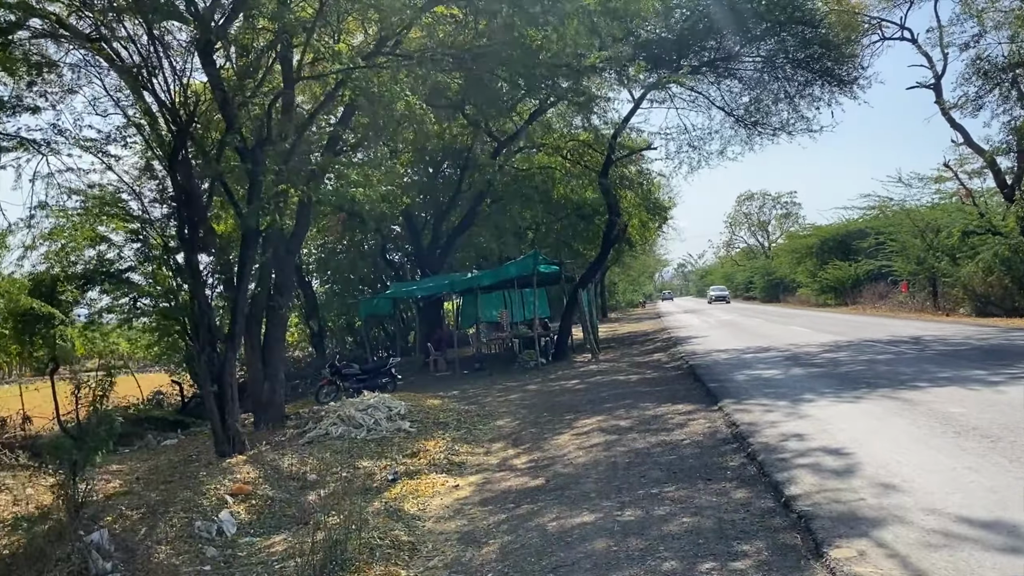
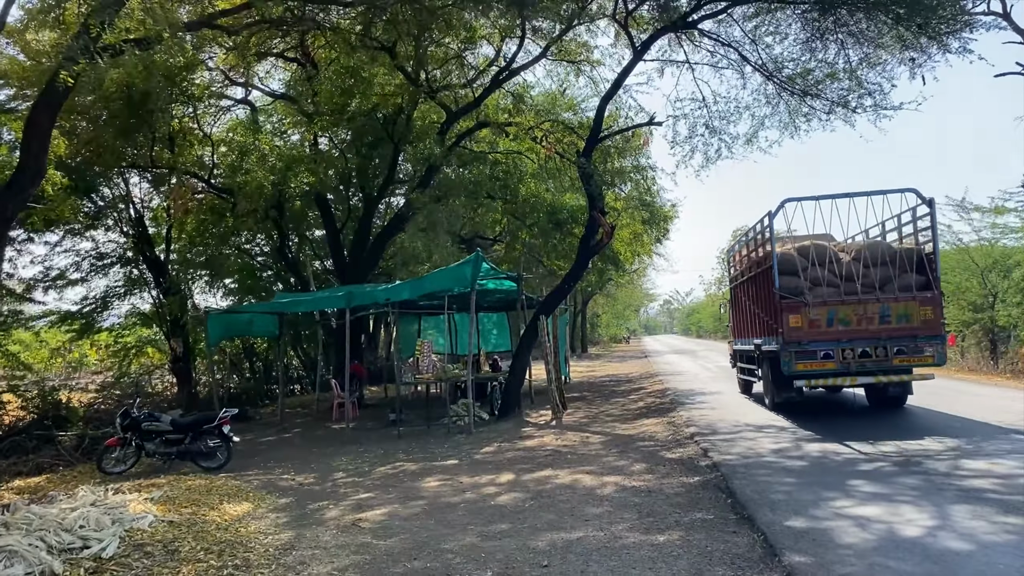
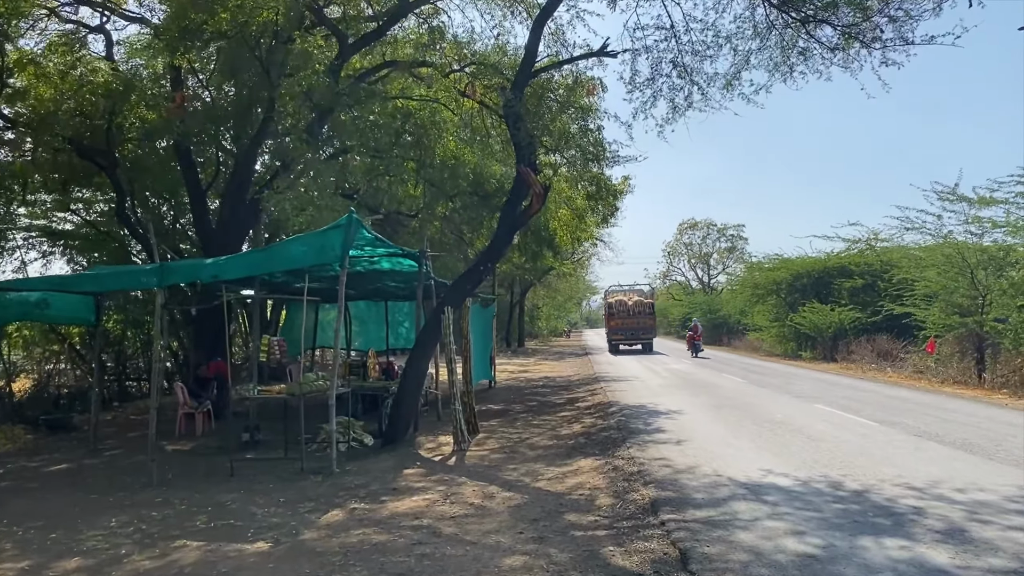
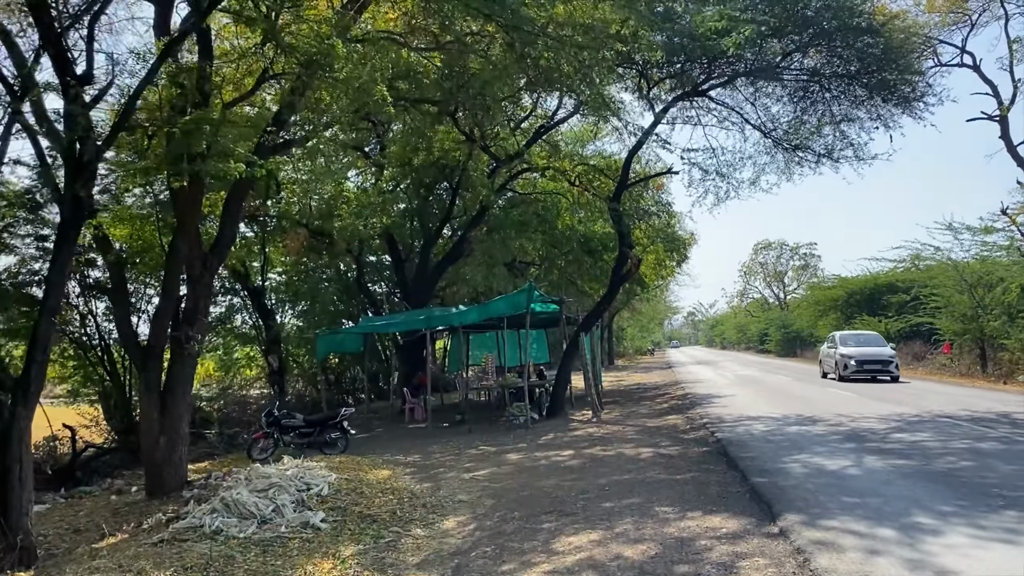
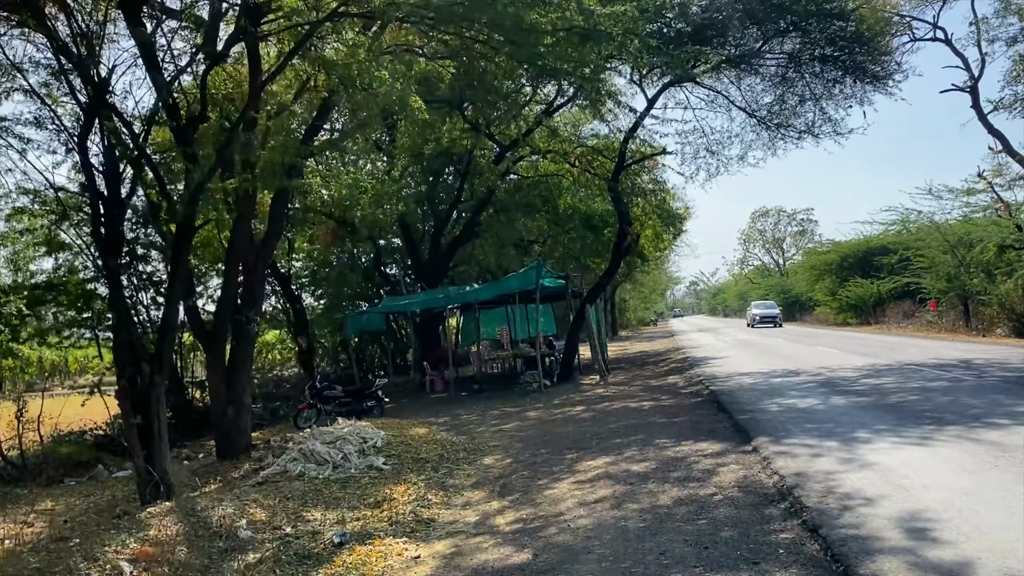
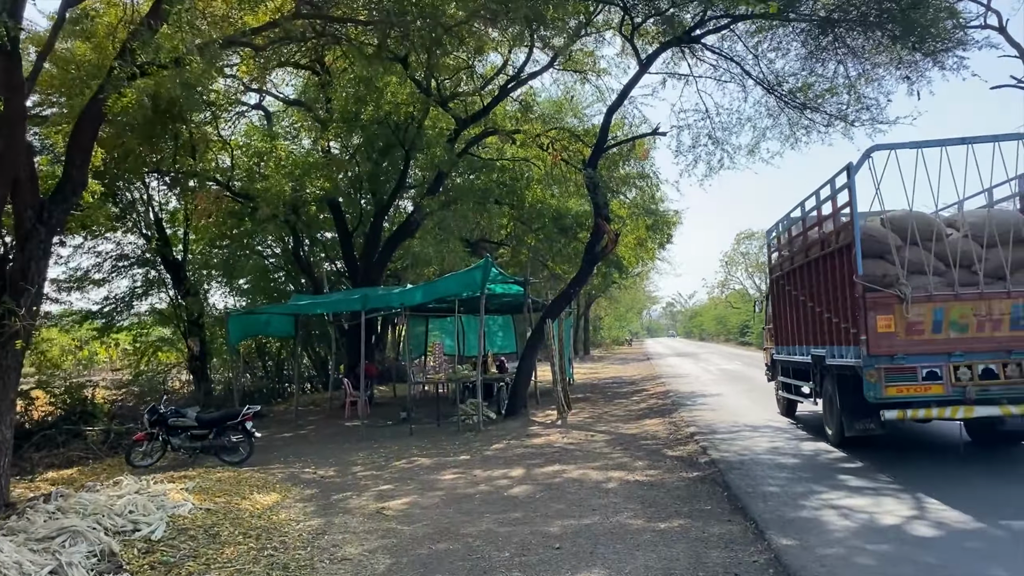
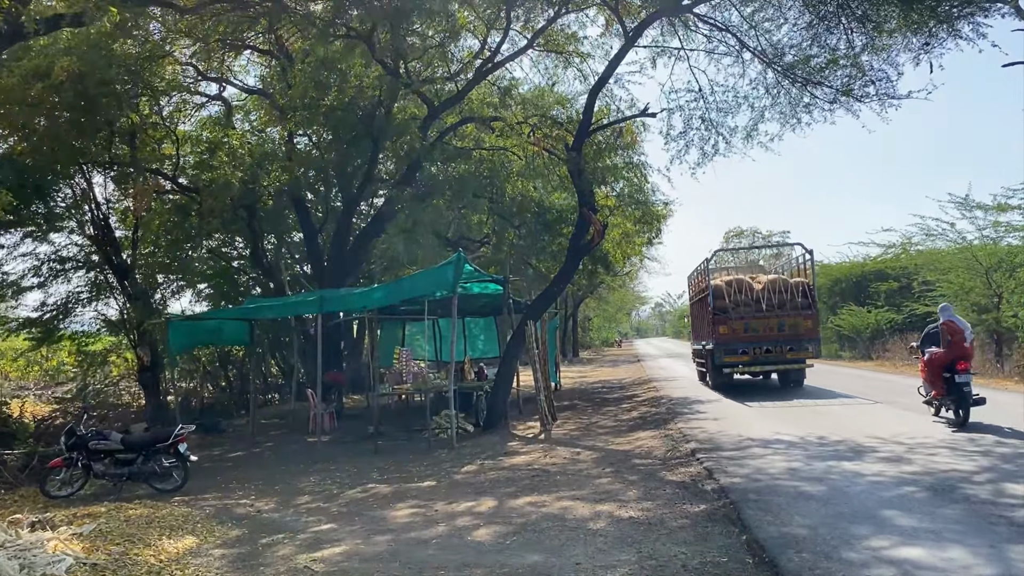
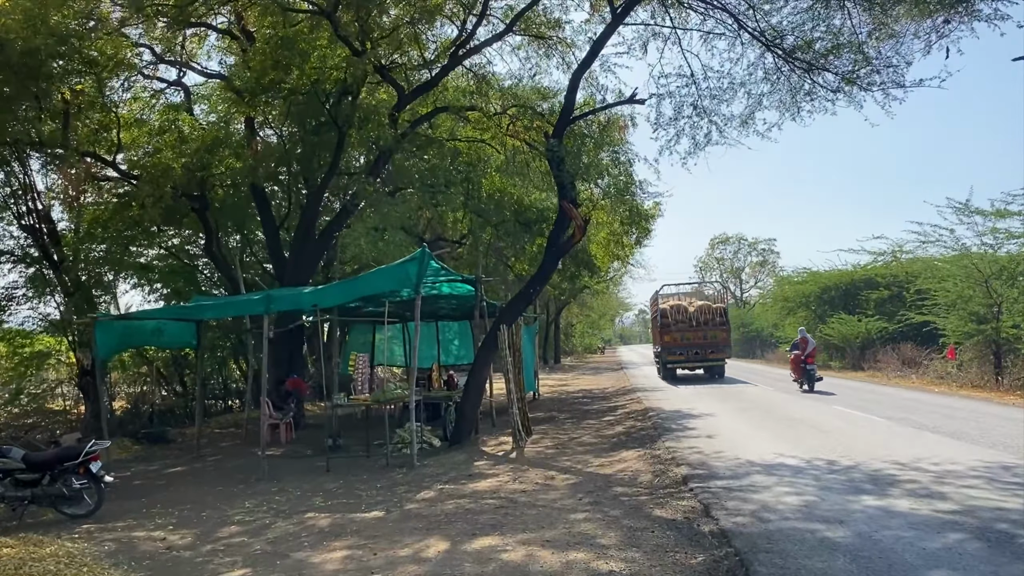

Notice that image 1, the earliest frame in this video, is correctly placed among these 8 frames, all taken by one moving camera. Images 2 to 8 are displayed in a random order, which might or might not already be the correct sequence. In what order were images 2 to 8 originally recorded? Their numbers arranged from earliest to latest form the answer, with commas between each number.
5, 4, 6, 2, 7, 8, 3
